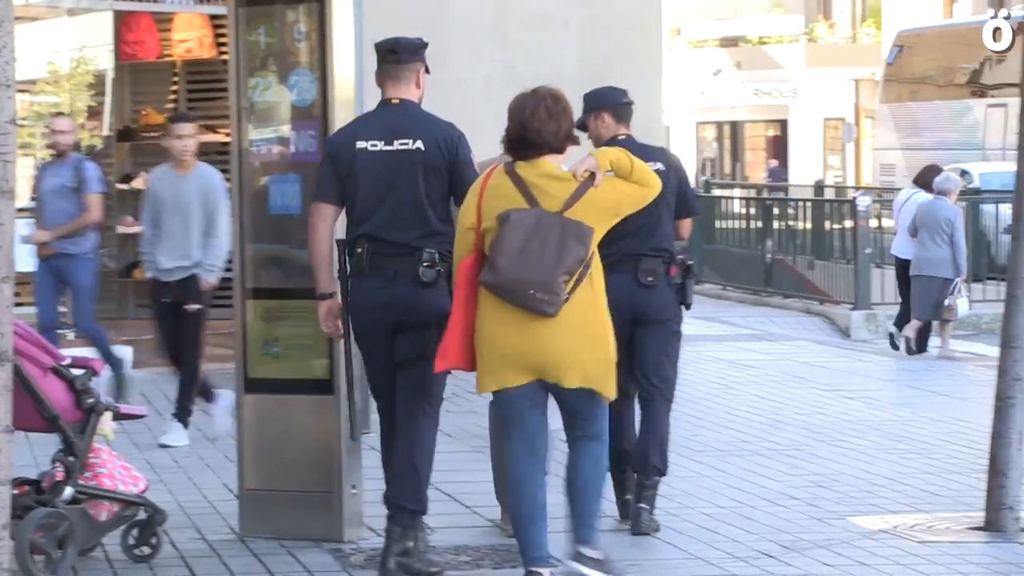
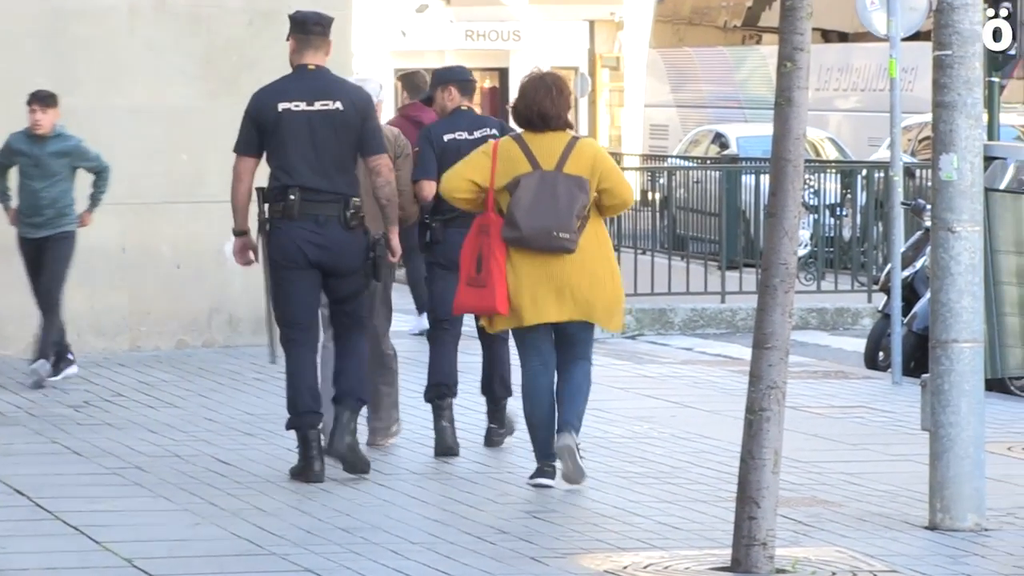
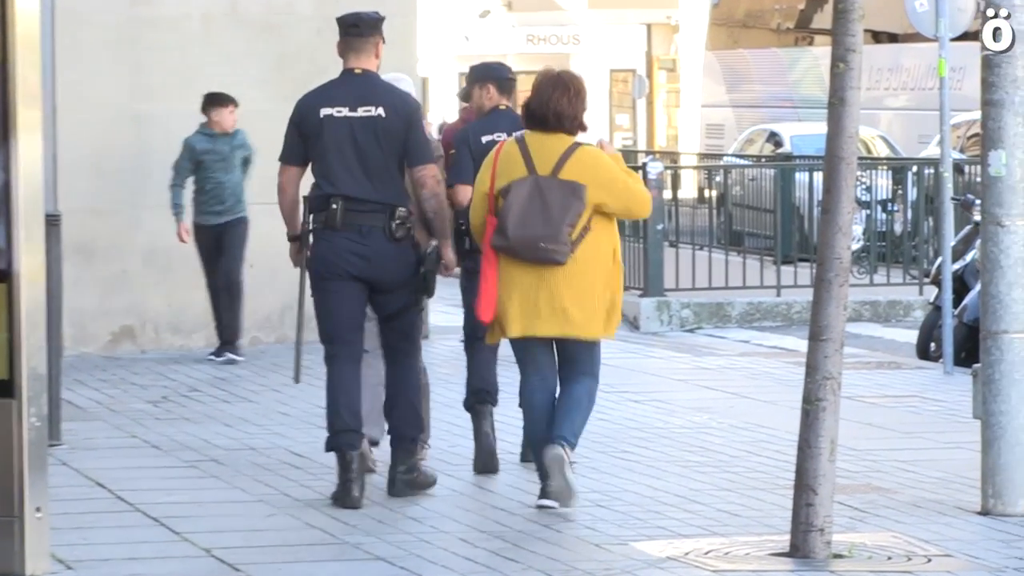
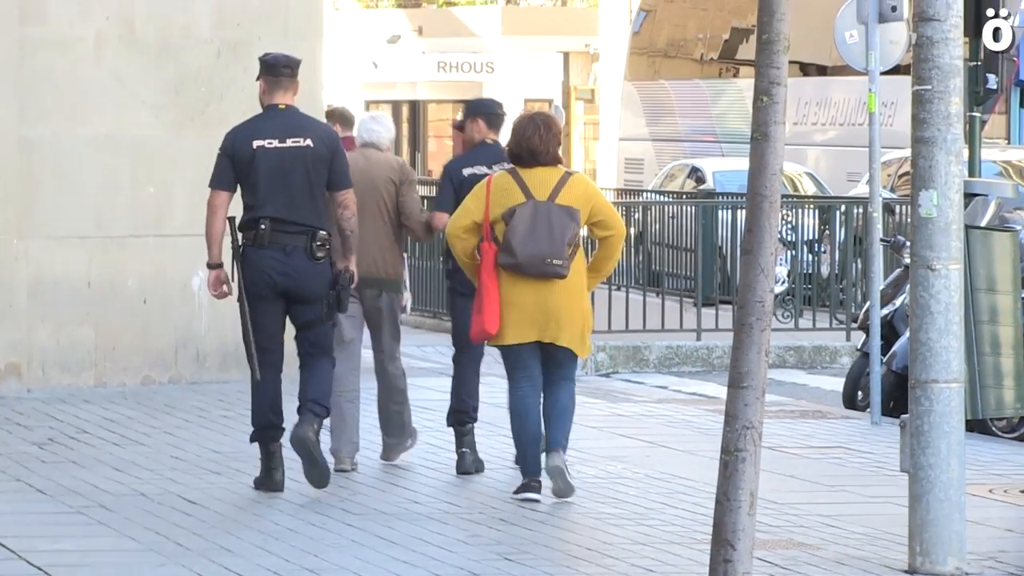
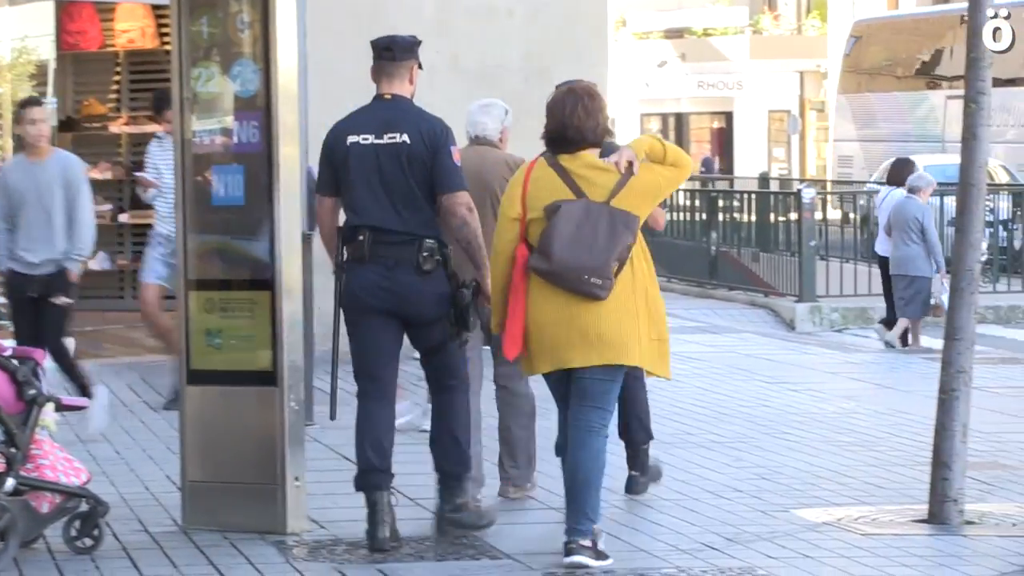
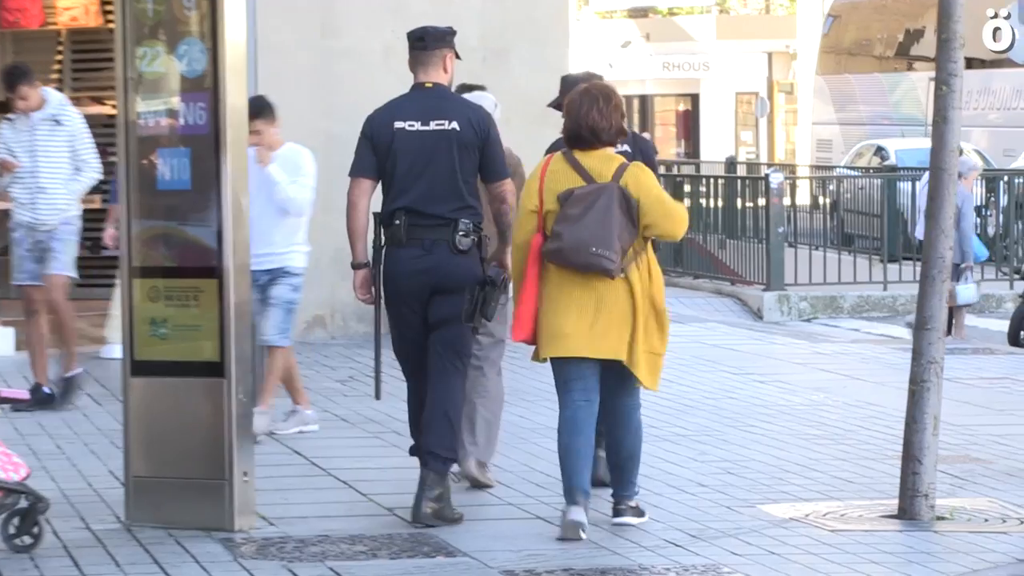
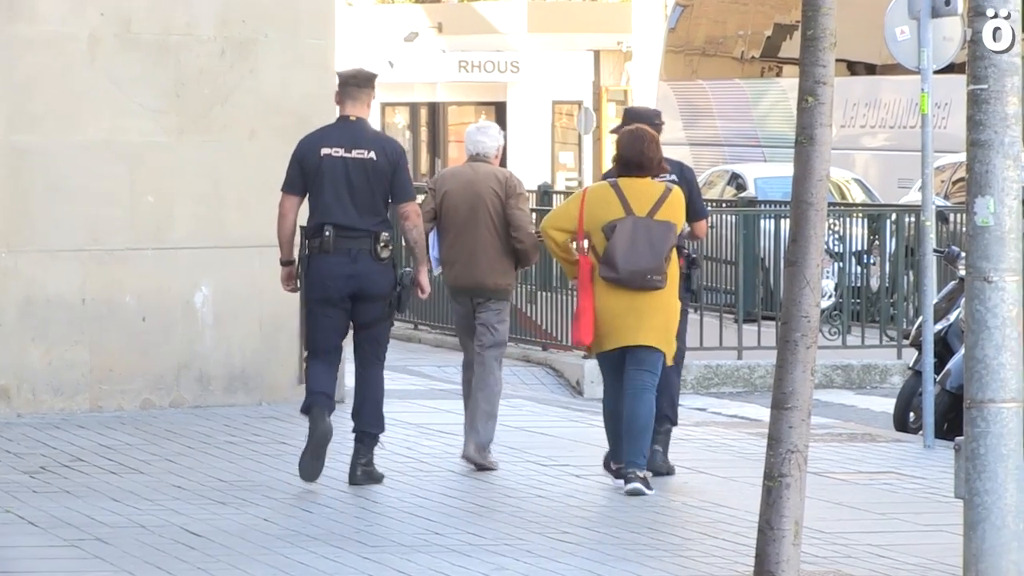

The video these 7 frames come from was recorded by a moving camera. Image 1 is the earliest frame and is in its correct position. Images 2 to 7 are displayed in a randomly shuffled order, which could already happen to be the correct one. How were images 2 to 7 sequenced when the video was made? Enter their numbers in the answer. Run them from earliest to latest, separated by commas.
5, 6, 3, 2, 4, 7
